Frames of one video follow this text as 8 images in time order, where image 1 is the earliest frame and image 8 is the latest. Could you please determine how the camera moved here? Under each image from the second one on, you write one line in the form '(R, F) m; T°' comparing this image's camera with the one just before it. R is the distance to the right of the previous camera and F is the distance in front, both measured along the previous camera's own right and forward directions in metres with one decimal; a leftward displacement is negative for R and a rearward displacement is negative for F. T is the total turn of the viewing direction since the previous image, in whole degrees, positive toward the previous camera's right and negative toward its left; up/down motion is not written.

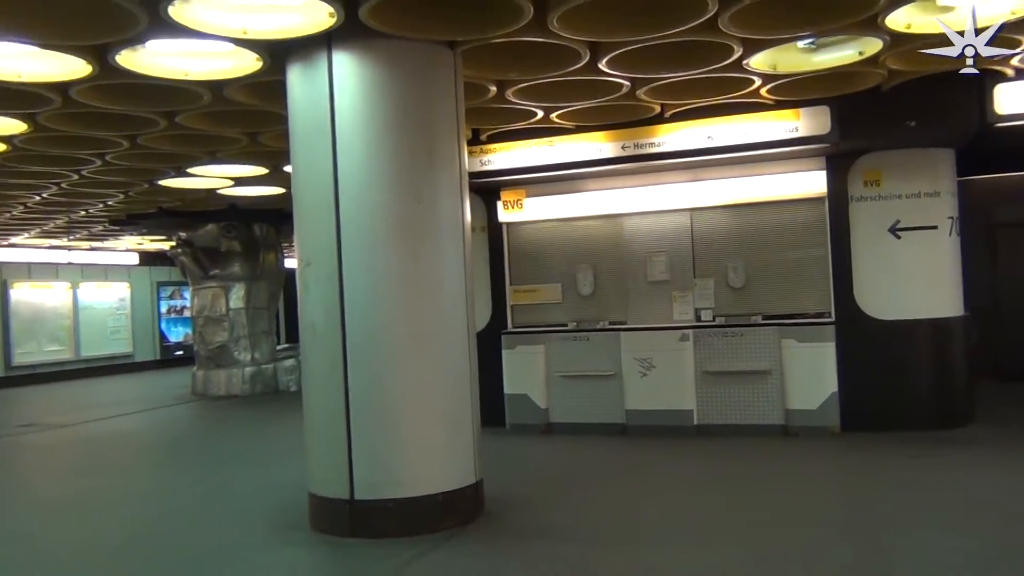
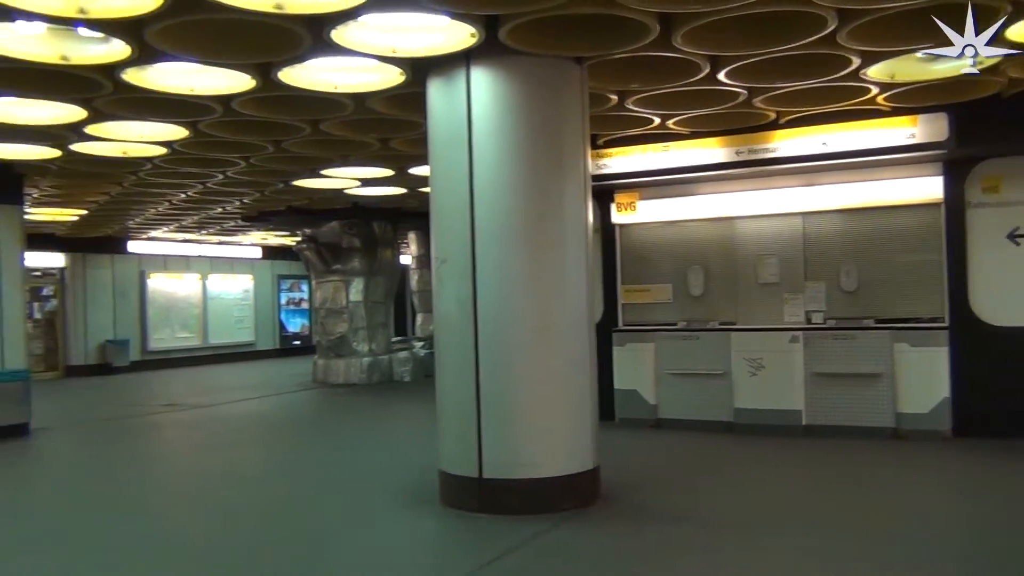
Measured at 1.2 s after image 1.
(-0.1, -0.4) m; -6°
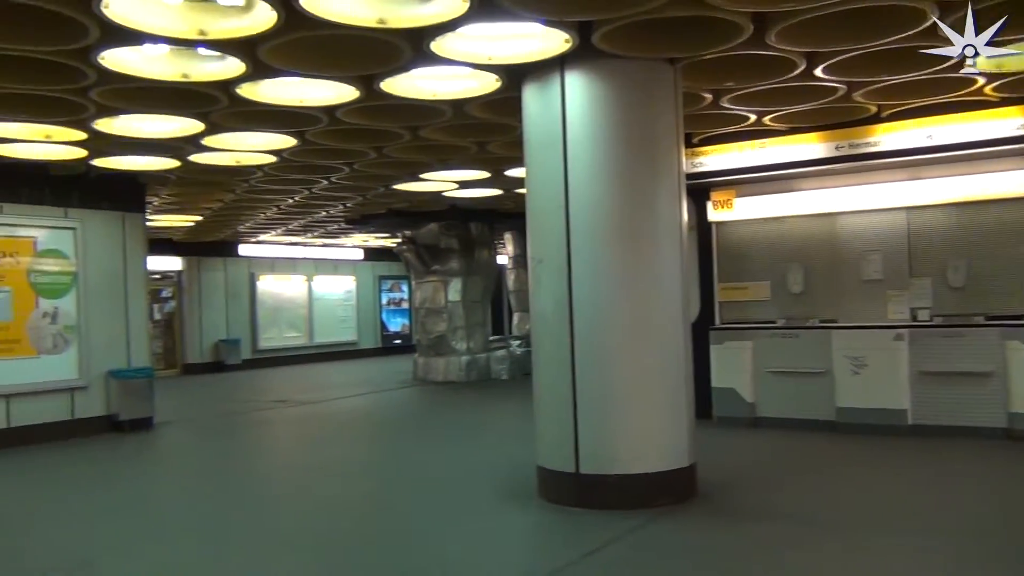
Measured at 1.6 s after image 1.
(0.0, -0.1) m; -6°
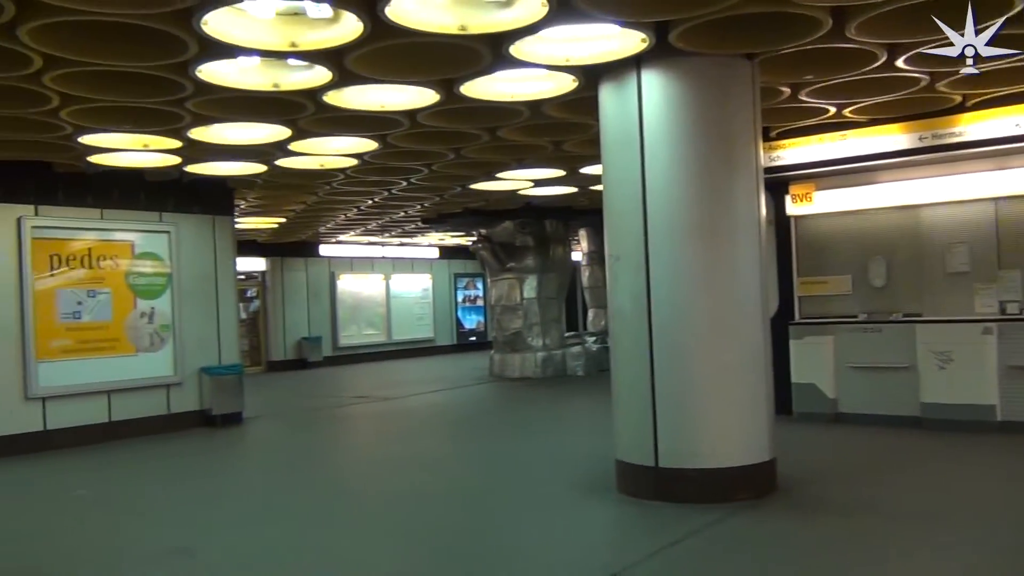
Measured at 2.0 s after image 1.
(0.0, -0.1) m; -5°
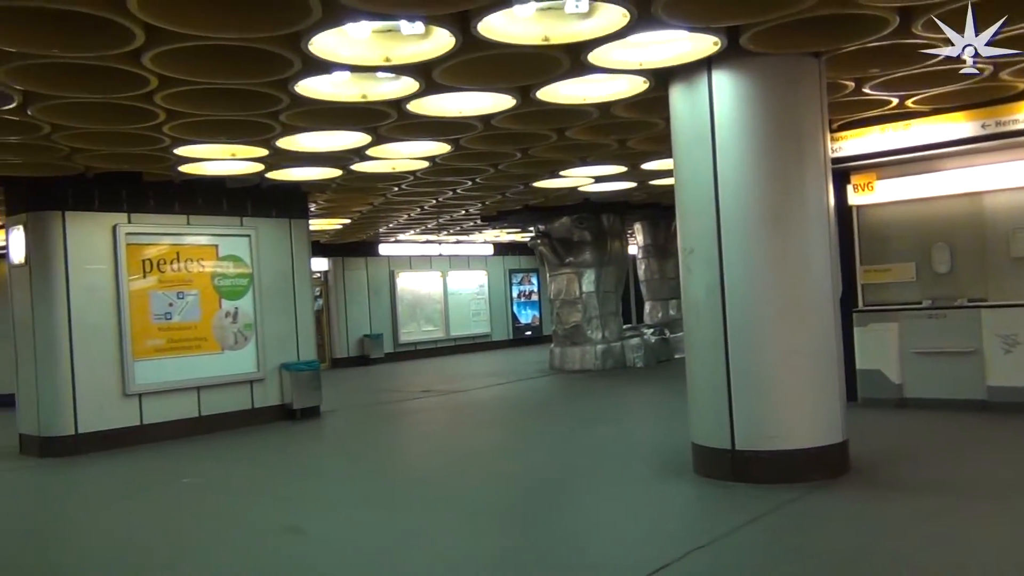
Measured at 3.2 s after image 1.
(-0.2, -0.4) m; -3°
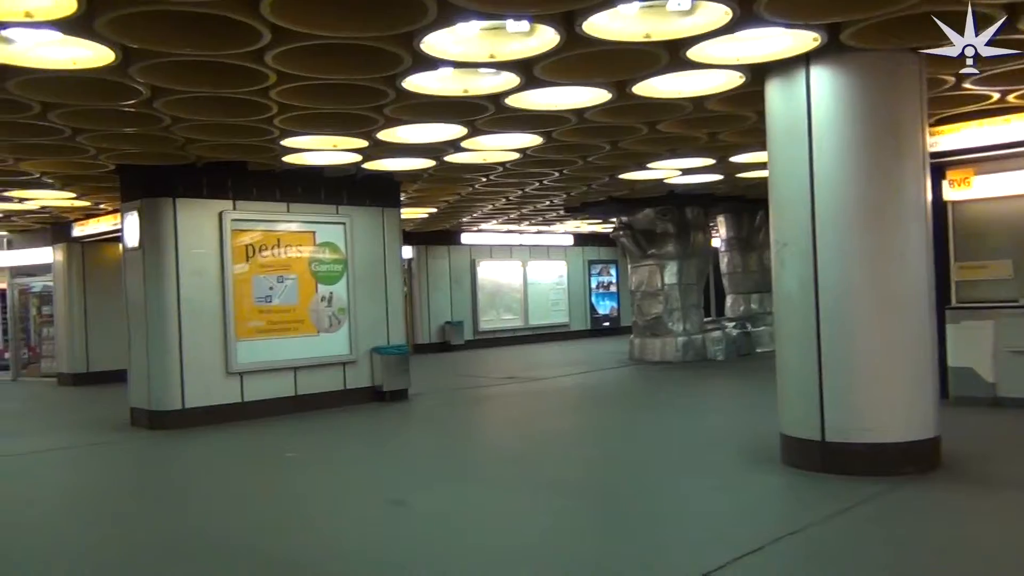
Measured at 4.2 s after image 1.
(-0.2, -0.2) m; -5°
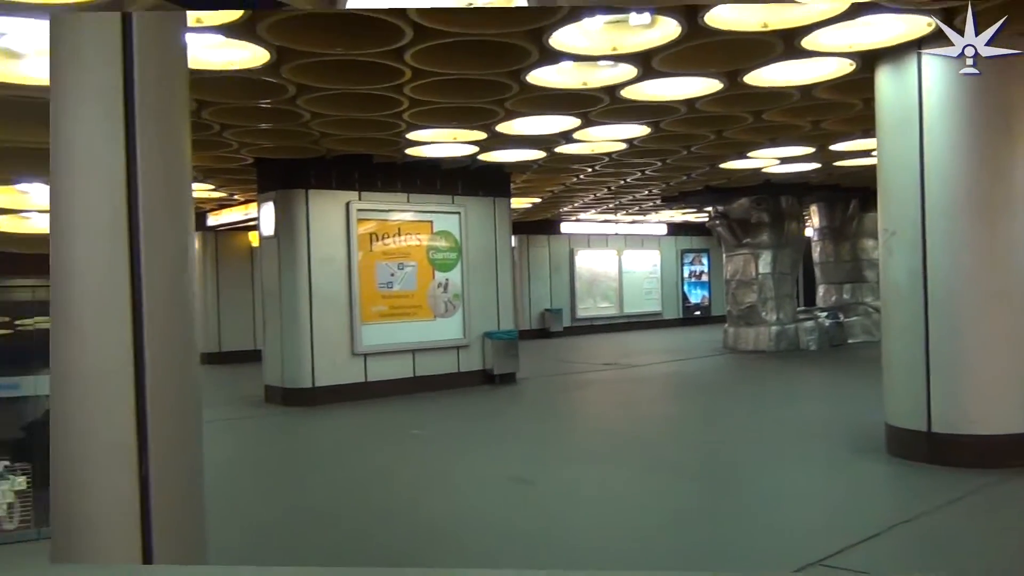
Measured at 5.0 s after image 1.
(-0.3, -0.4) m; -5°
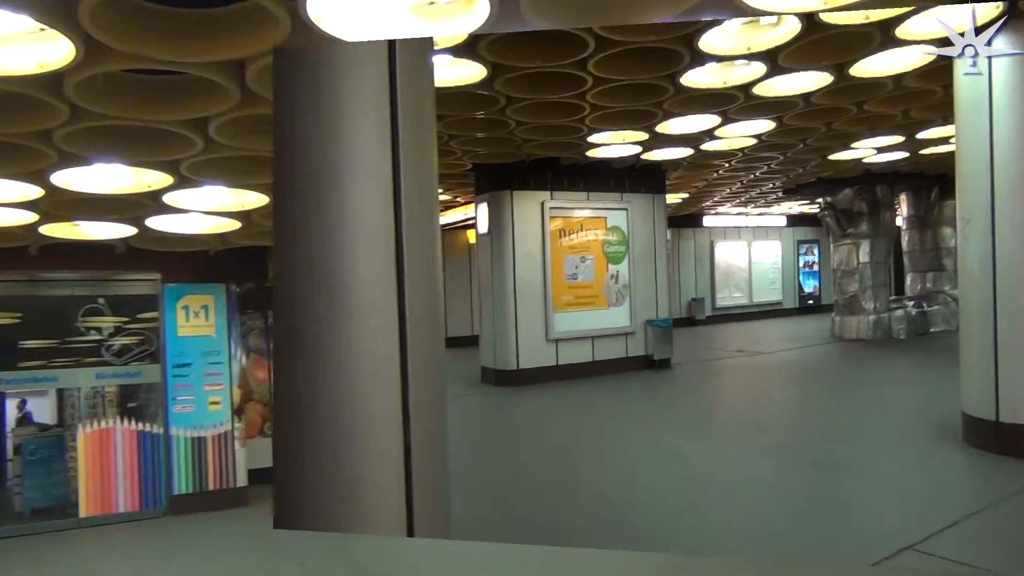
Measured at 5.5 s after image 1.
(-0.1, -0.5) m; -4°
